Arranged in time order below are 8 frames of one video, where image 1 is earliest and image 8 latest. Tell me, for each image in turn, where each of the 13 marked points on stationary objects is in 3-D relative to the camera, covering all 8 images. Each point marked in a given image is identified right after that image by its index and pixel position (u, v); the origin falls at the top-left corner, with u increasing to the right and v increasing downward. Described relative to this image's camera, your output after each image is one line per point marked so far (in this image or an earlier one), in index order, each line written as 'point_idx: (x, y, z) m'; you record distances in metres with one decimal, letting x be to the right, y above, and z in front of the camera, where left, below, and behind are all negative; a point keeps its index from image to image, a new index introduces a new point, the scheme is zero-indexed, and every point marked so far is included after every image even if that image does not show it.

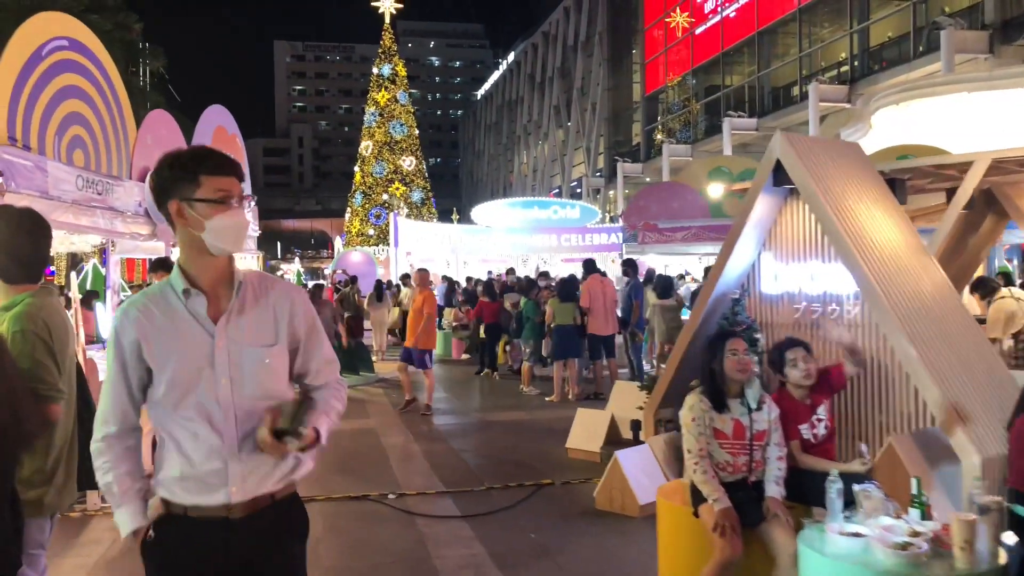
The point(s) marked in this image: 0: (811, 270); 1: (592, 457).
0: (+2.2, +0.1, +6.3) m
1: (+0.7, -1.5, +7.7) m
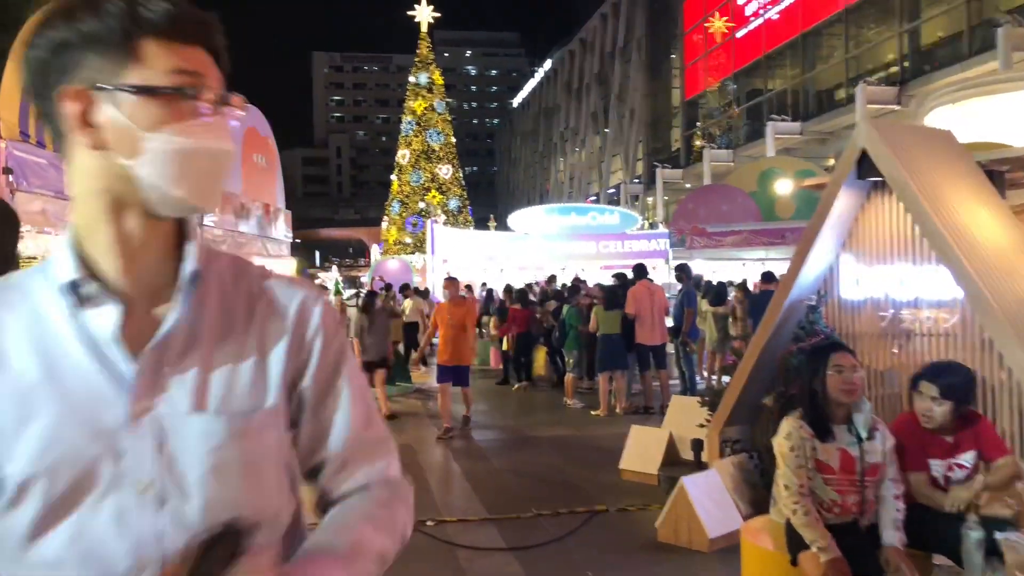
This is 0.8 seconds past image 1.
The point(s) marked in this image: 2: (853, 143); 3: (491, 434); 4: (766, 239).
0: (+2.5, +0.1, +5.6) m
1: (+1.1, -1.6, +7.0) m
2: (+2.2, +0.9, +5.5) m
3: (-0.2, -1.6, +9.5) m
4: (+4.4, +0.9, +15.2) m
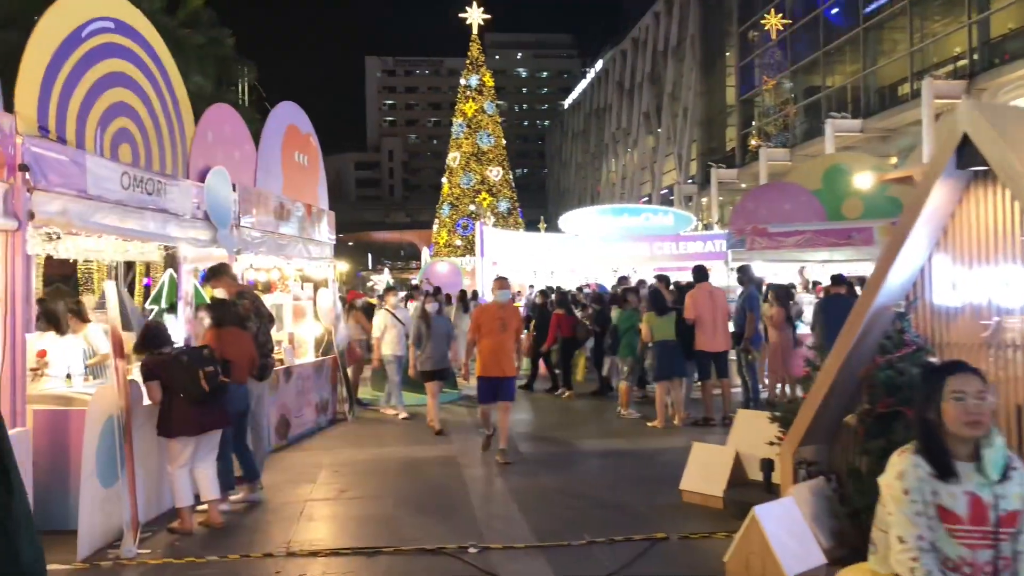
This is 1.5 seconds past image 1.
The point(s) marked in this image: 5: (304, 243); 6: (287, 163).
0: (+2.8, +0.1, +4.9) m
1: (+1.5, -1.6, +6.4) m
2: (+2.4, +0.9, +4.8) m
3: (+0.3, -1.6, +9.0) m
4: (+5.3, +0.8, +14.3) m
5: (-2.5, +0.5, +10.5) m
6: (-2.7, +1.5, +10.4) m
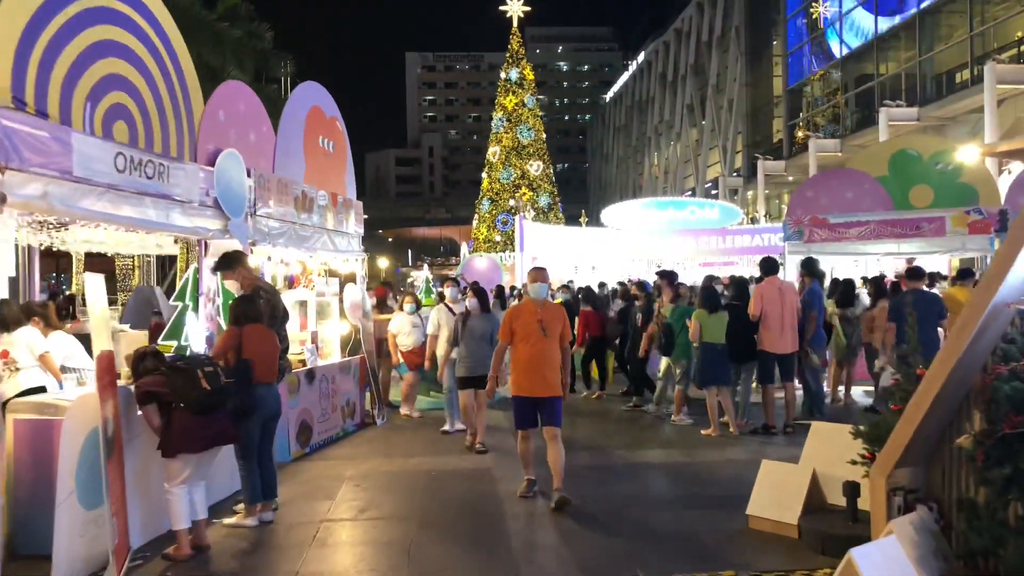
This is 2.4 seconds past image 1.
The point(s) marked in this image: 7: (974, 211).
0: (+3.0, +0.1, +3.9) m
1: (+1.7, -1.5, +5.5) m
2: (+2.6, +0.9, +3.9) m
3: (+0.7, -1.6, +8.2) m
4: (+5.9, +0.9, +13.3) m
5: (-2.1, +0.6, +9.8) m
6: (-2.2, +1.6, +9.7) m
7: (+6.8, +1.2, +12.9) m
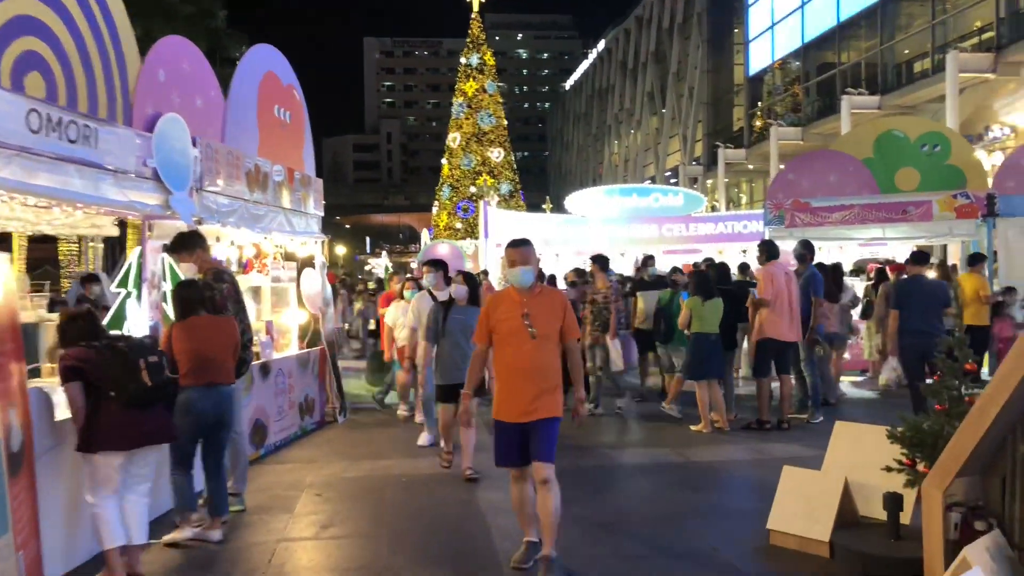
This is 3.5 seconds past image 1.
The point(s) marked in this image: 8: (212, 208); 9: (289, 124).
0: (+3.0, +0.2, +3.3) m
1: (+1.7, -1.4, +4.8) m
2: (+2.7, +1.0, +3.2) m
3: (+0.5, -1.5, +7.4) m
4: (+5.5, +1.1, +12.7) m
5: (-2.3, +0.8, +8.9) m
6: (-2.5, +1.7, +8.8) m
7: (+6.4, +1.3, +12.5) m
8: (-2.5, +0.7, +7.3) m
9: (-2.4, +1.8, +9.4) m
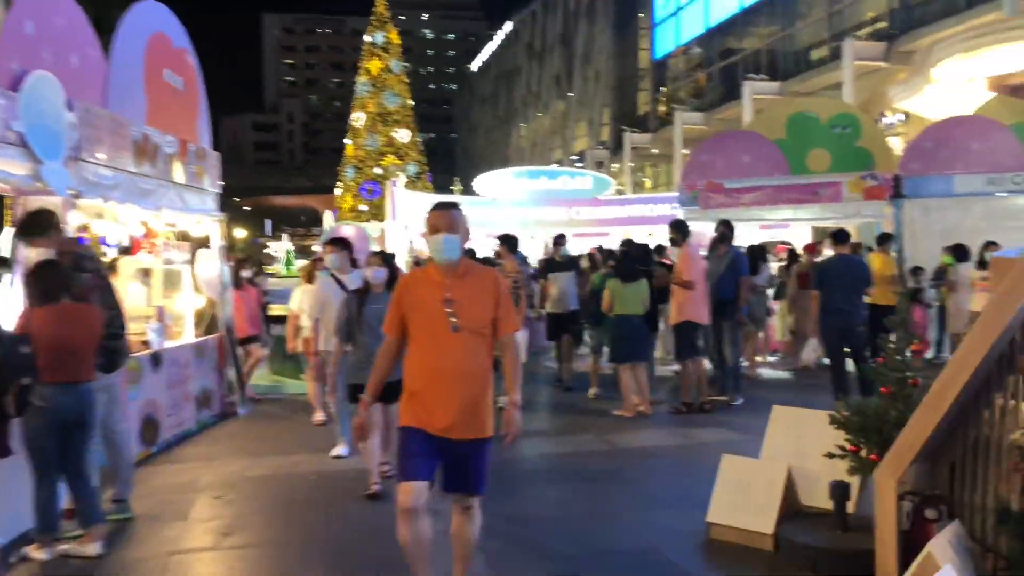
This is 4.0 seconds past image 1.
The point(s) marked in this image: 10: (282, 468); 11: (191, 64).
0: (+2.7, +0.3, +3.2) m
1: (+1.3, -1.3, +4.6) m
2: (+2.4, +1.1, +3.0) m
3: (-0.2, -1.3, +7.0) m
4: (+4.2, +1.4, +12.8) m
5: (-3.1, +0.9, +8.1) m
6: (-3.3, +1.9, +8.0) m
7: (+5.2, +1.6, +12.6) m
8: (-3.1, +0.8, +6.5) m
9: (-3.3, +2.0, +8.6) m
10: (-1.8, -1.4, +6.7) m
11: (-3.3, +2.3, +8.9) m
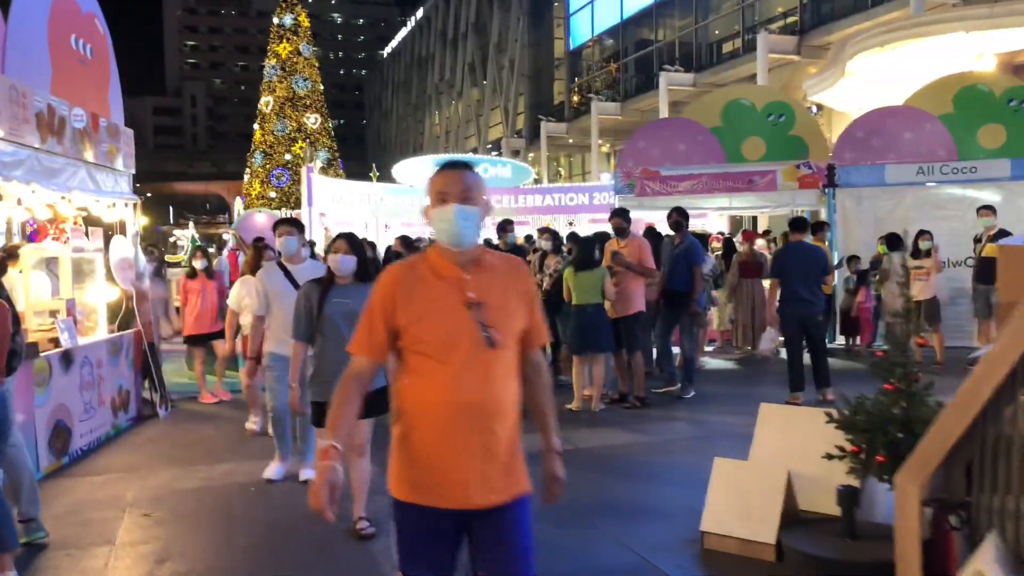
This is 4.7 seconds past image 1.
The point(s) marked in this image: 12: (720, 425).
0: (+2.8, +0.3, +3.0) m
1: (+1.2, -1.3, +4.2) m
2: (+2.5, +1.1, +2.8) m
3: (-0.5, -1.2, +6.5) m
4: (+3.2, +1.5, +12.7) m
5: (-3.6, +1.0, +7.3) m
6: (-3.7, +1.9, +7.1) m
7: (+4.3, +1.8, +12.6) m
8: (-3.4, +0.9, +5.7) m
9: (-3.8, +2.0, +7.8) m
10: (-2.0, -1.3, +6.0) m
11: (-3.8, +2.4, +8.1) m
12: (+1.8, -1.2, +7.5) m
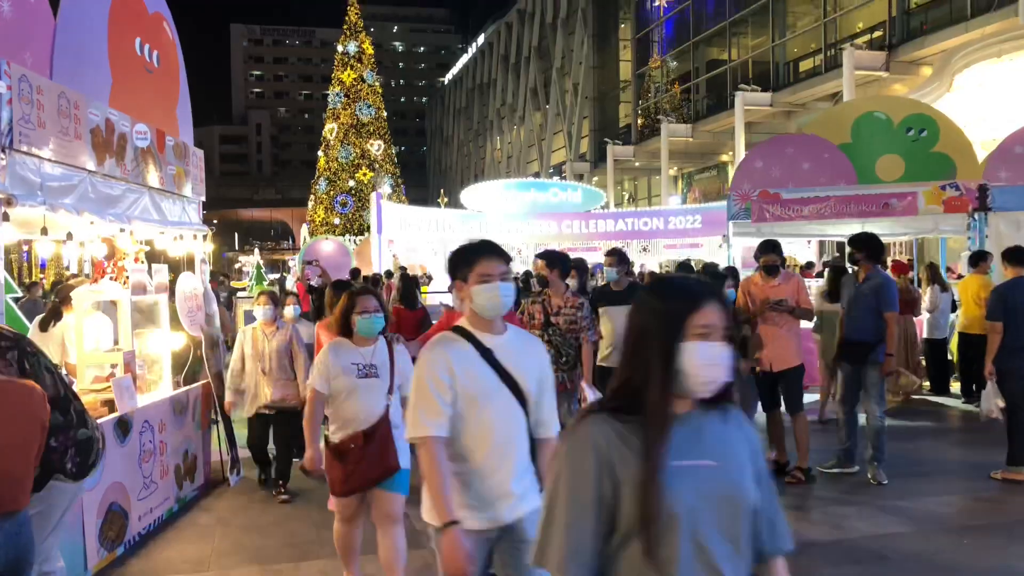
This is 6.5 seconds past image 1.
0: (+3.5, +0.1, +1.4) m
1: (+2.0, -1.5, +2.7) m
2: (+3.2, +0.9, +1.3) m
3: (+0.5, -1.6, +5.1) m
4: (+4.6, +1.0, +11.1) m
5: (-2.6, +0.7, +6.2) m
6: (-2.7, +1.6, +6.0) m
7: (+5.6, +1.3, +11.0) m
8: (-2.5, +0.6, +4.6) m
9: (-2.7, +1.7, +6.7) m
10: (-1.1, -1.6, +4.7) m
11: (-2.8, +2.0, +7.0) m
12: (+2.8, -1.6, +6.0) m
